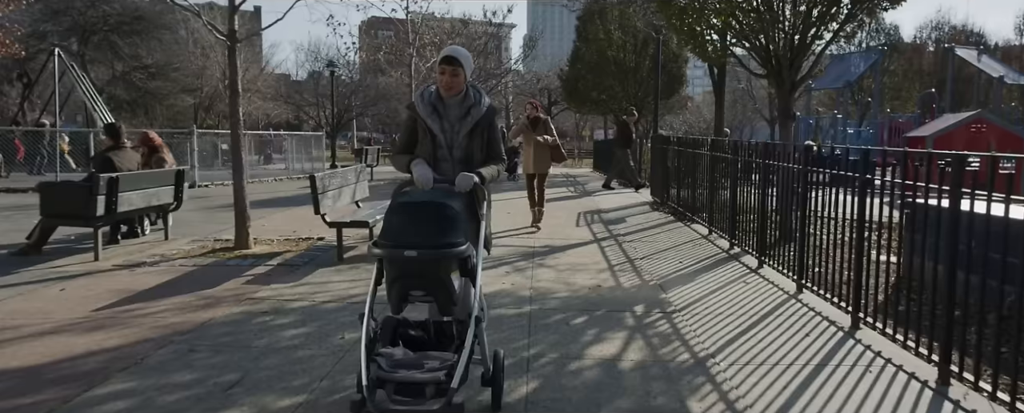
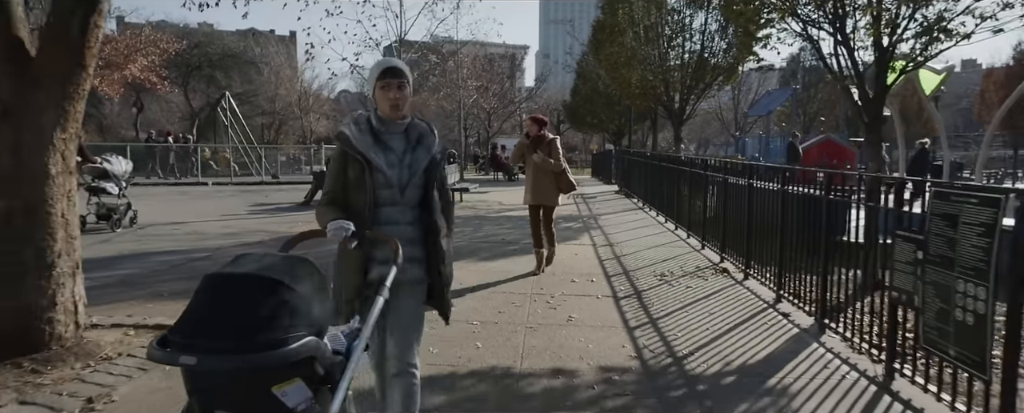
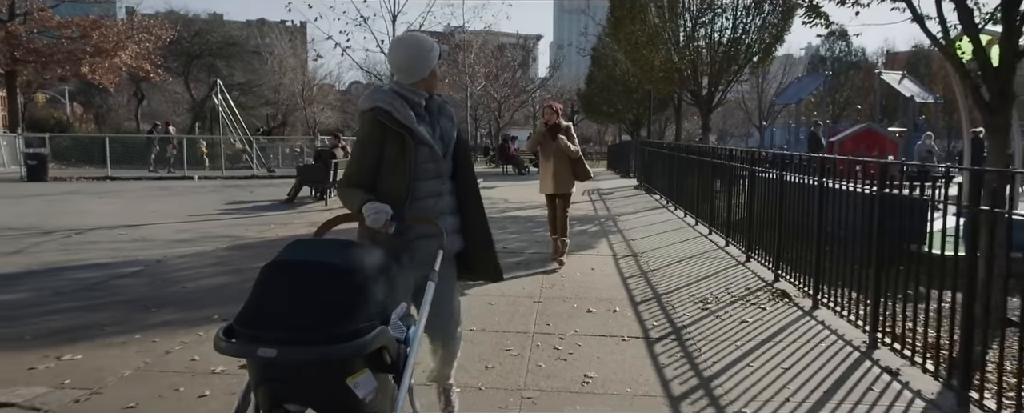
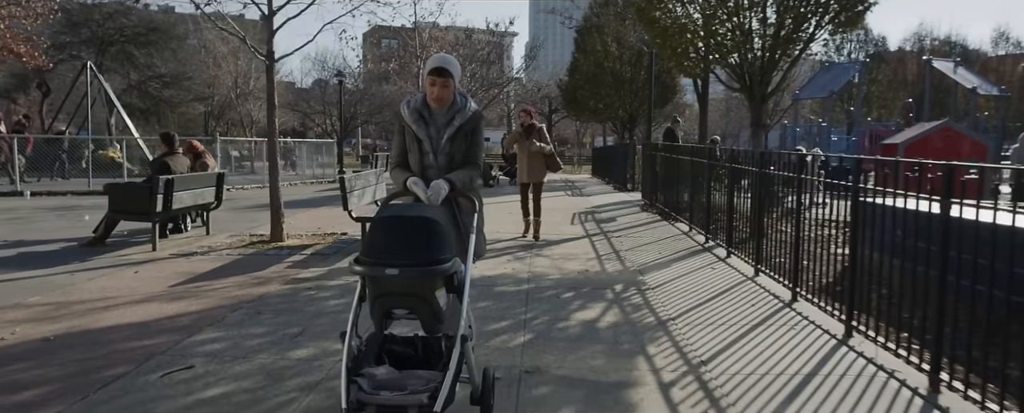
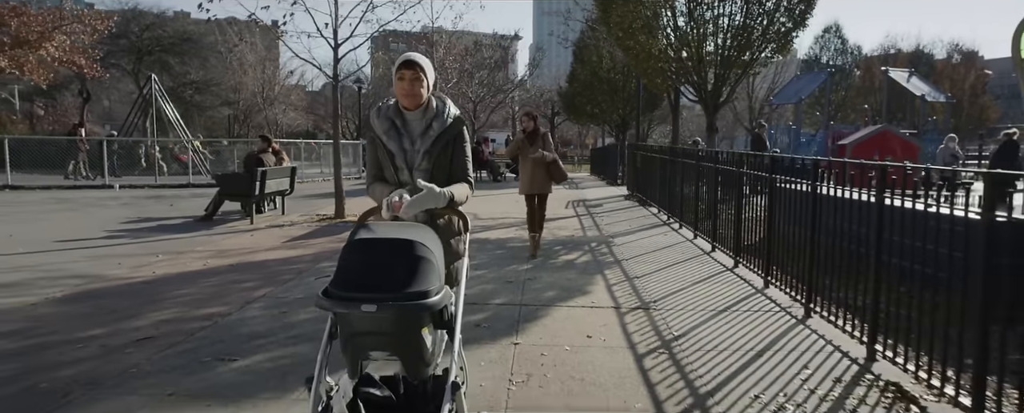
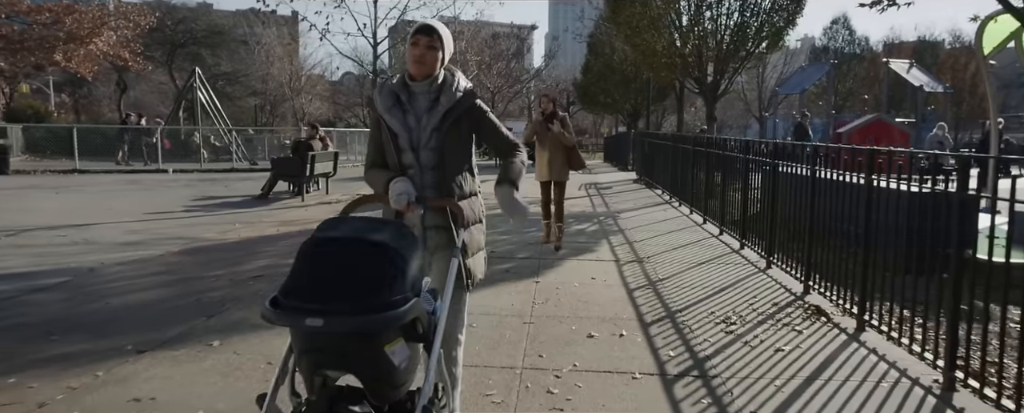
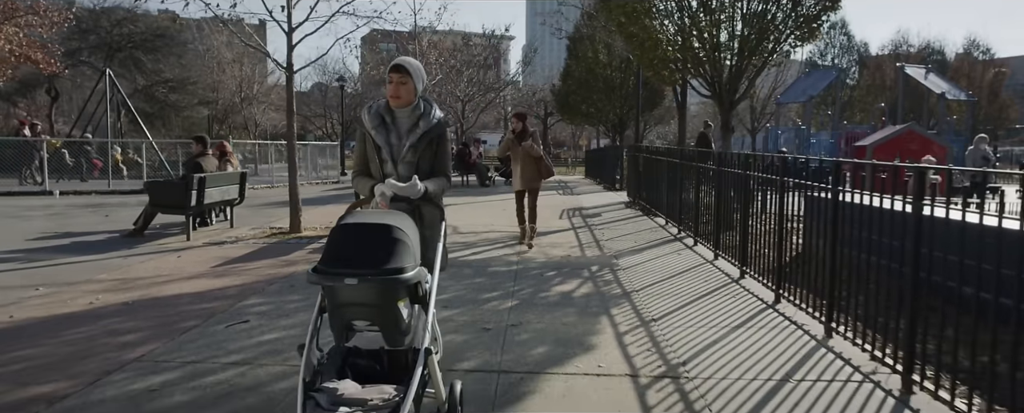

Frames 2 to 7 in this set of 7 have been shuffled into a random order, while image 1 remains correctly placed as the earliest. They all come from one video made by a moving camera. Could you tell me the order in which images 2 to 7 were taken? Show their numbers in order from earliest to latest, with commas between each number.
4, 7, 5, 6, 3, 2
